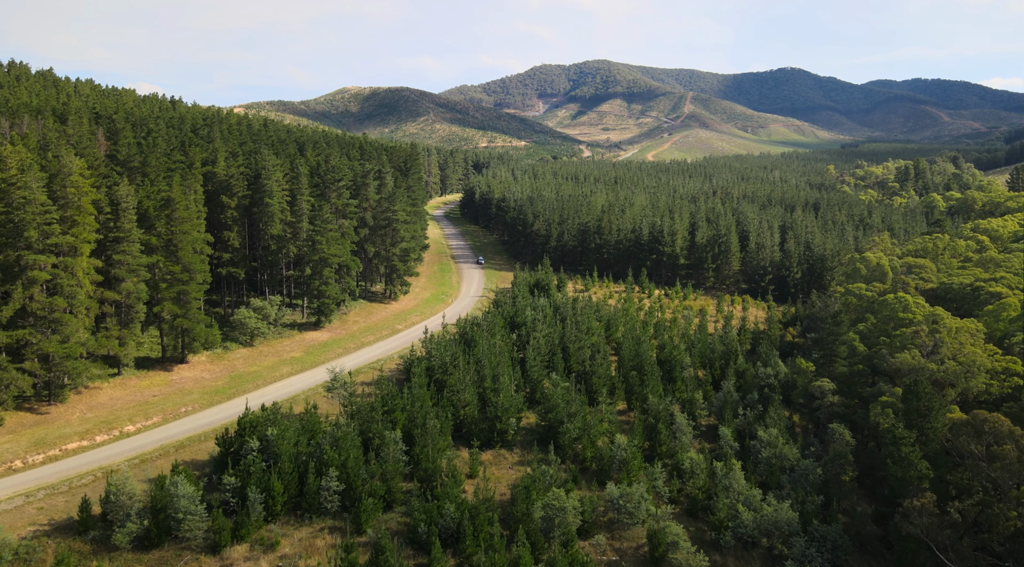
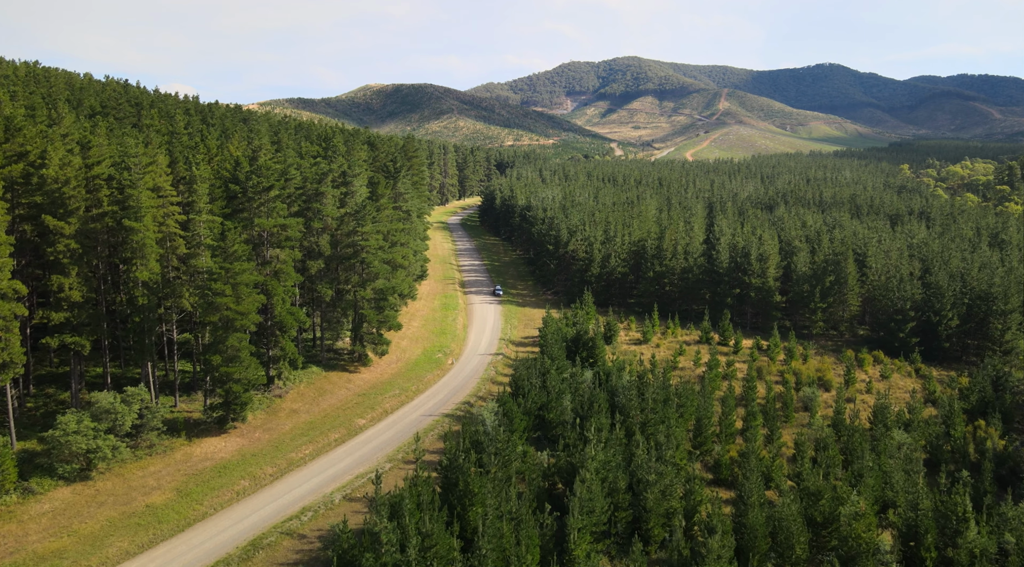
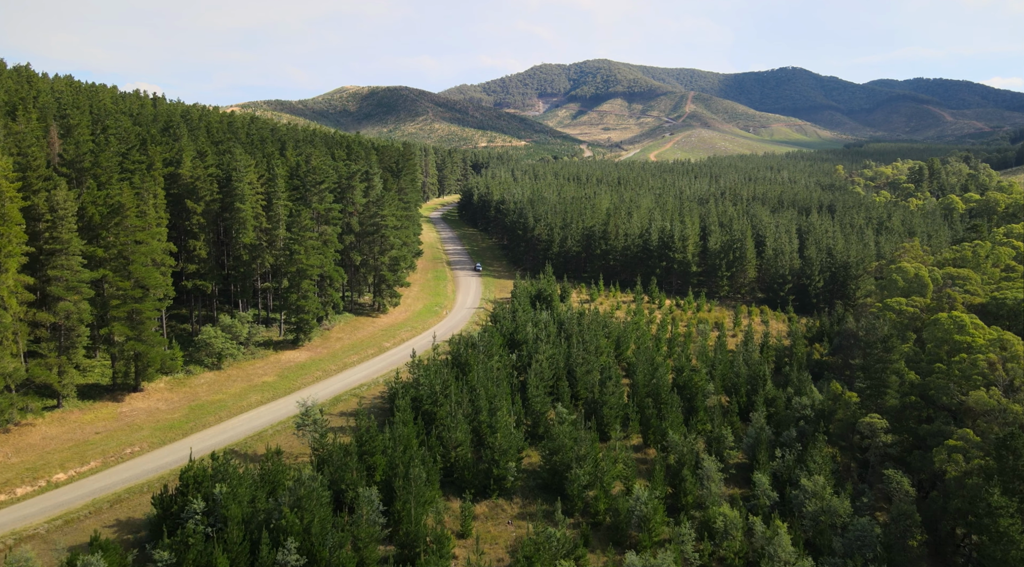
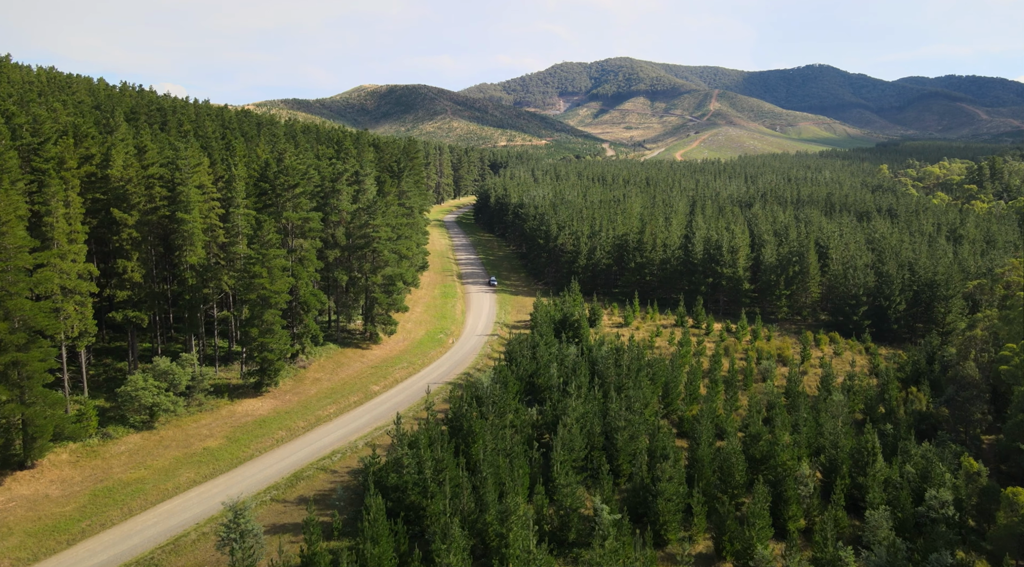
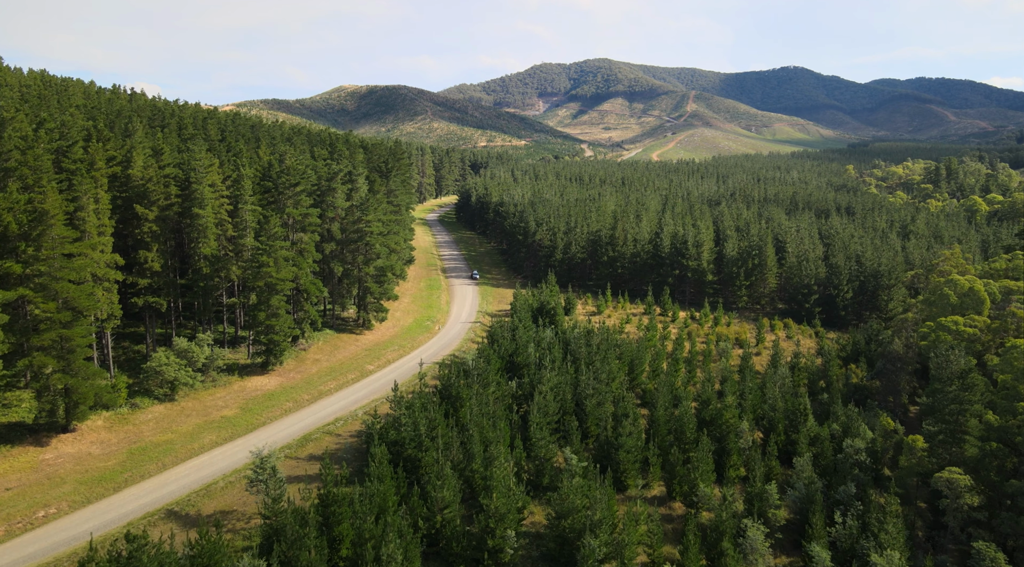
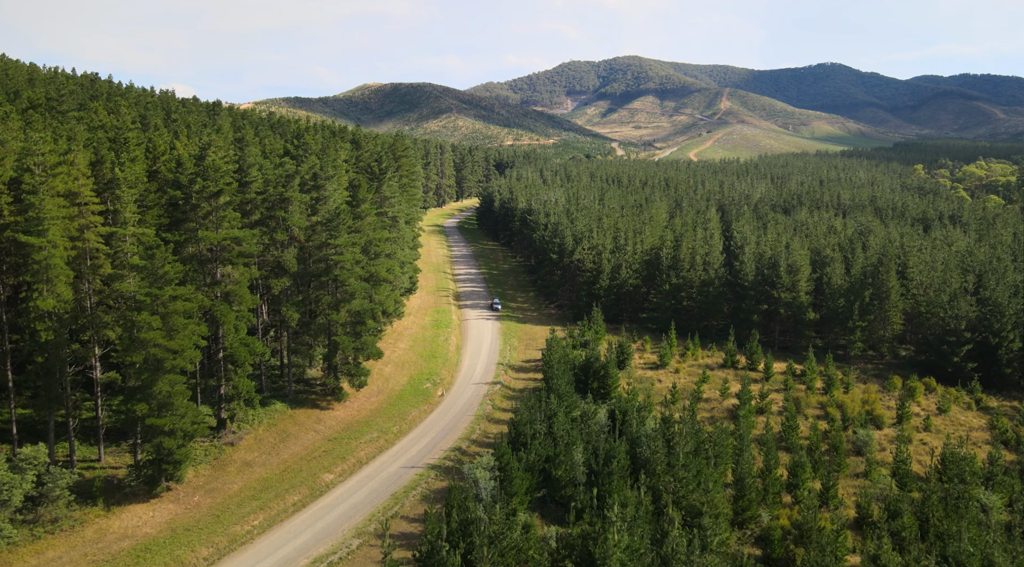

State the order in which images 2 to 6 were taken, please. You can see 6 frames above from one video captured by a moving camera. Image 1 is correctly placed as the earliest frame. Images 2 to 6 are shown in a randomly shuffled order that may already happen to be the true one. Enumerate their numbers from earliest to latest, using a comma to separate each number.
3, 5, 4, 2, 6
